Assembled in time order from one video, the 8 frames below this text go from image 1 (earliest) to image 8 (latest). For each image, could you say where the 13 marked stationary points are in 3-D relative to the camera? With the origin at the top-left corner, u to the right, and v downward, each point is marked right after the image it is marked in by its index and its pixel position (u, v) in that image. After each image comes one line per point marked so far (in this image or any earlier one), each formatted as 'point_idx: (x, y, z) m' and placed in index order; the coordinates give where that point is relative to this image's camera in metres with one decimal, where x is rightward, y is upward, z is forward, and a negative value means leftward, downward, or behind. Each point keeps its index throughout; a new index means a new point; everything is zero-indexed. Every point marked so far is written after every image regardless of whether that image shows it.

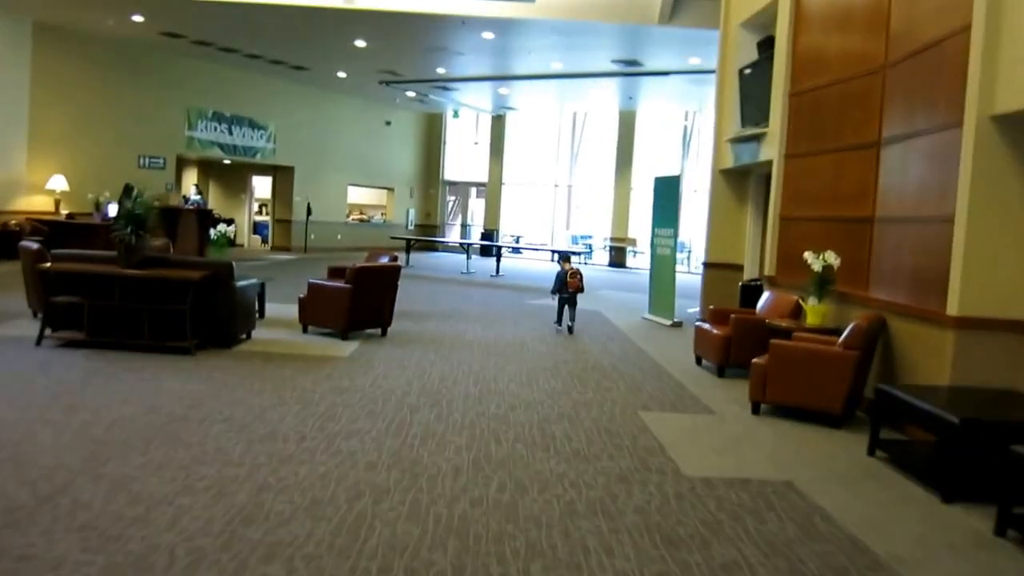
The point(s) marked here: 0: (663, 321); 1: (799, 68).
0: (+2.2, -0.4, +10.1) m
1: (+3.1, +2.4, +7.6) m
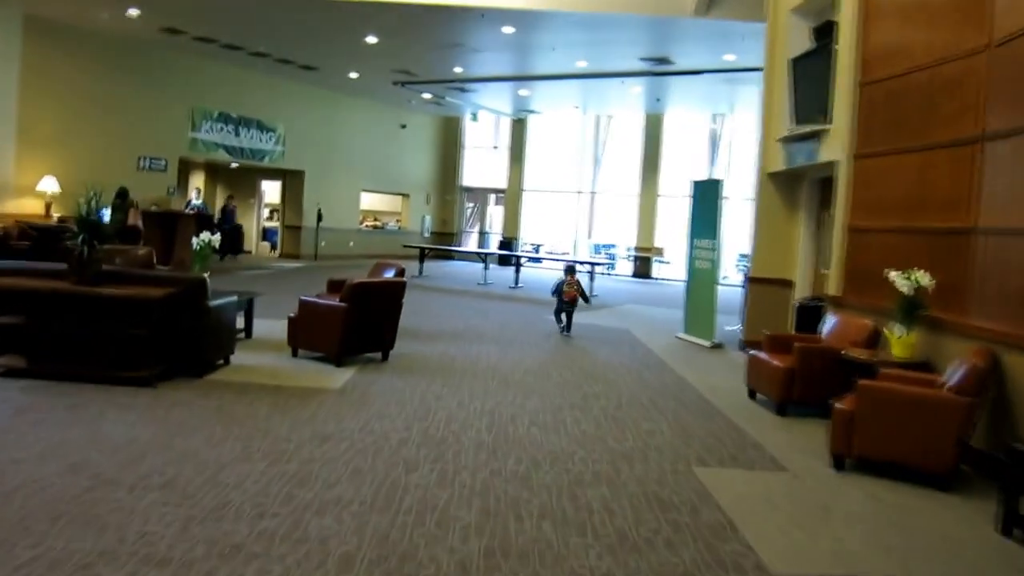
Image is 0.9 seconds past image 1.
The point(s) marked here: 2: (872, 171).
0: (+2.4, -0.7, +9.0) m
1: (+3.3, +2.2, +6.5) m
2: (+3.3, +1.1, +6.3) m
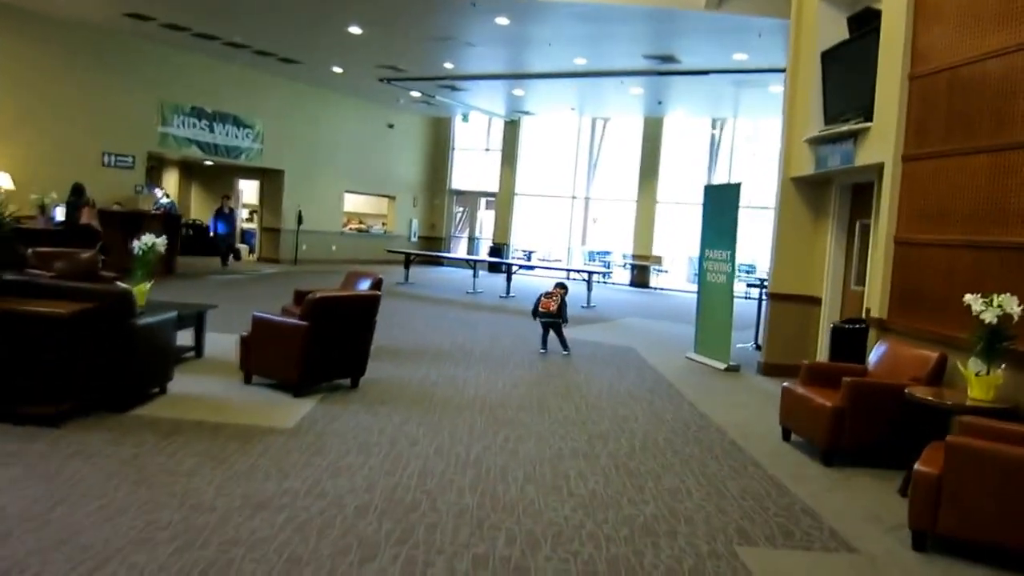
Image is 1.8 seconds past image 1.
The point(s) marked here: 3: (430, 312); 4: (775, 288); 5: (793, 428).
0: (+2.3, -0.9, +8.0) m
1: (+3.3, +2.0, +5.6) m
2: (+3.2, +0.9, +5.4) m
3: (-1.4, -0.4, +11.7) m
4: (+2.9, 0.0, +7.8) m
5: (+2.1, -1.0, +5.2) m
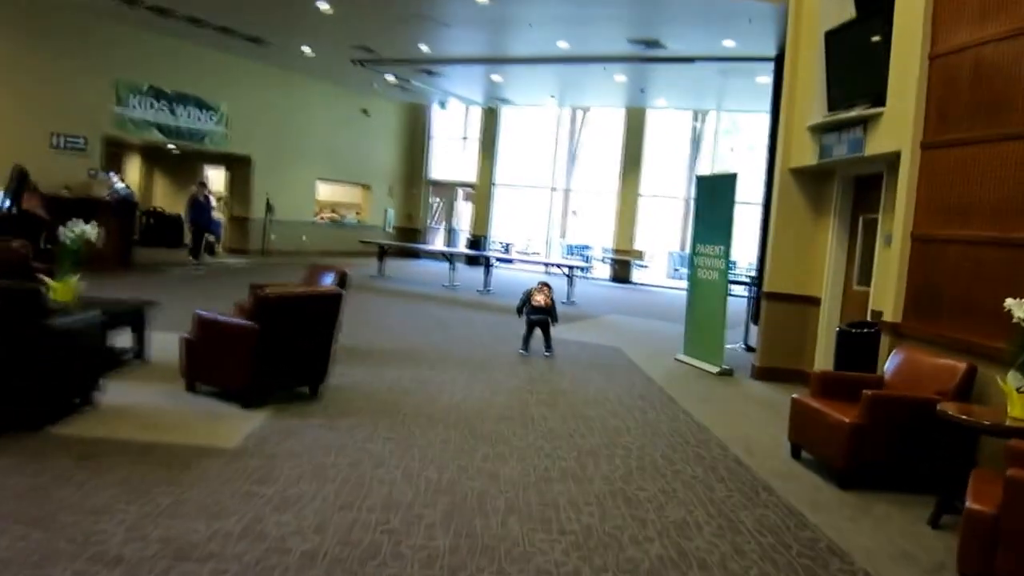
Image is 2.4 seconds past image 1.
0: (+2.1, -0.8, +7.5) m
1: (+3.2, +2.0, +5.1) m
2: (+3.1, +0.9, +4.9) m
3: (-1.7, -0.3, +11.1) m
4: (+2.7, 0.0, +7.3) m
5: (+1.9, -1.0, +4.6) m
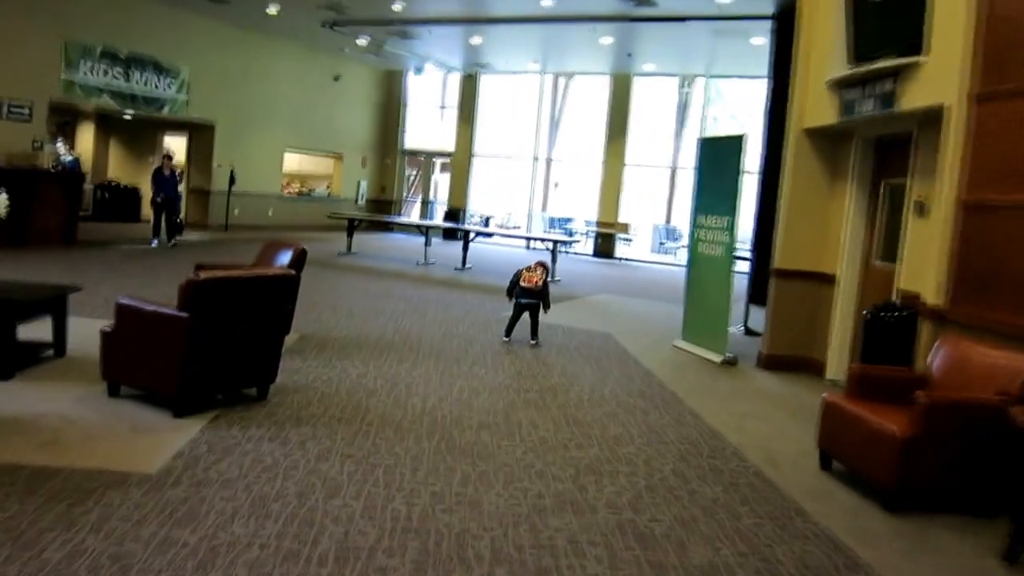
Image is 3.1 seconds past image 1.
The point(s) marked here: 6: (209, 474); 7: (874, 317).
0: (+1.9, -0.6, +6.8) m
1: (+3.1, +2.1, +4.4) m
2: (+3.0, +1.0, +4.2) m
3: (-2.0, 0.0, +10.3) m
4: (+2.5, +0.2, +6.6) m
5: (+1.8, -0.9, +4.0) m
6: (-1.5, -0.9, +3.4) m
7: (+2.6, -0.2, +5.1) m
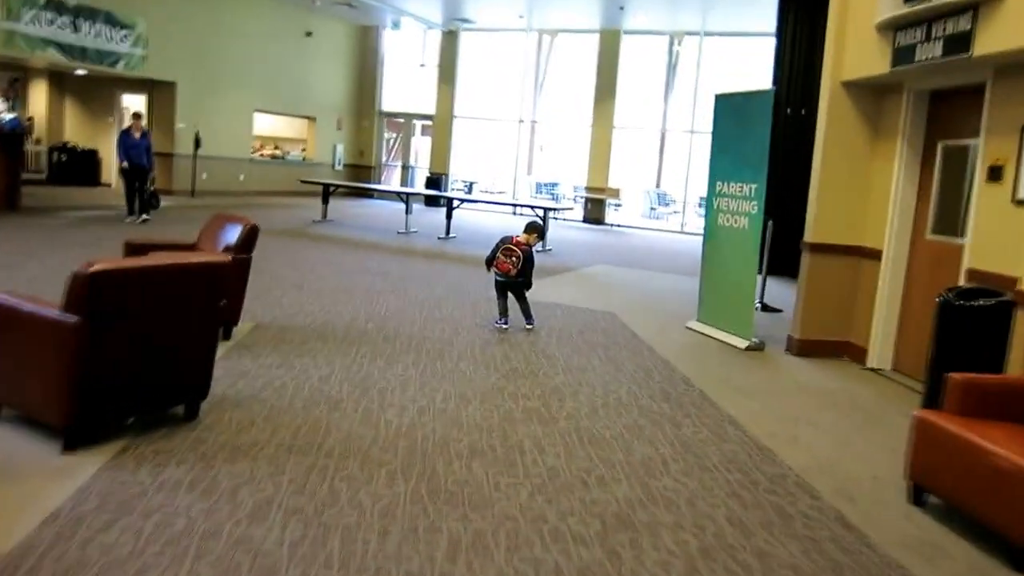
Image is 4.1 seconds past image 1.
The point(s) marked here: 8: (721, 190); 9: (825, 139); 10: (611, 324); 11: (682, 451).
0: (+1.9, -0.4, +5.9) m
1: (+3.0, +2.2, +3.3) m
2: (+3.0, +1.1, +3.2) m
3: (-2.1, +0.4, +9.2) m
4: (+2.5, +0.4, +5.6) m
5: (+1.9, -0.9, +3.1) m
6: (-1.4, -0.9, +2.4) m
7: (+2.6, -0.1, +4.2) m
8: (+1.8, +0.8, +6.1) m
9: (+2.5, +1.2, +5.5) m
10: (+0.9, -0.3, +6.3) m
11: (+0.9, -0.8, +3.7) m
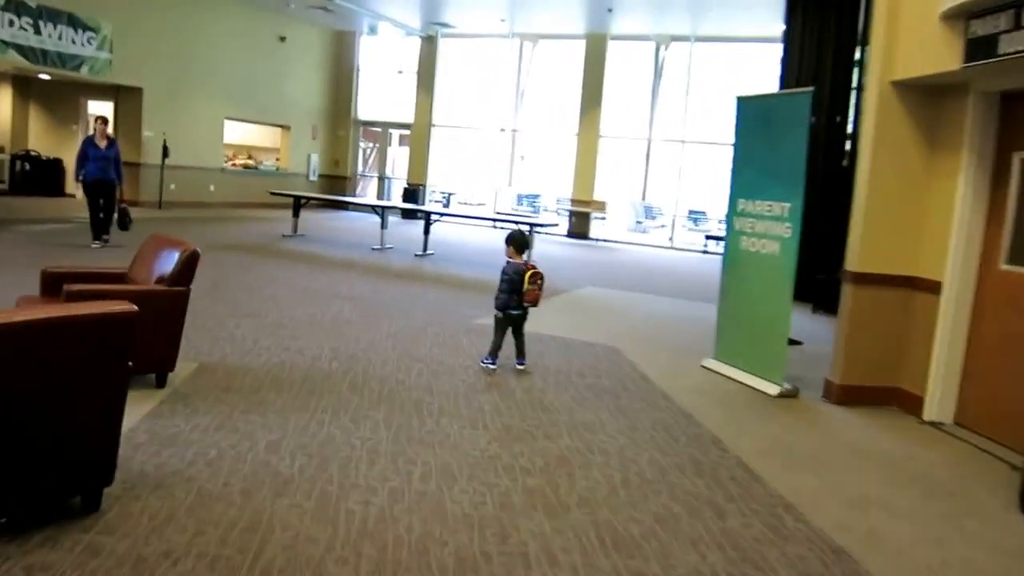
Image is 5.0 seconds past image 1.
0: (+1.8, -0.7, +5.1) m
1: (+3.1, +2.0, +2.6) m
2: (+3.0, +0.9, +2.5) m
3: (-2.3, +0.1, +8.3) m
4: (+2.4, +0.2, +4.9) m
5: (+1.9, -1.1, +2.3) m
6: (-1.4, -1.1, +1.6) m
7: (+2.6, -0.3, +3.4) m
8: (+1.8, +0.6, +5.3) m
9: (+2.5, +0.9, +4.8) m
10: (+0.8, -0.6, +5.5) m
11: (+0.9, -1.1, +2.9) m
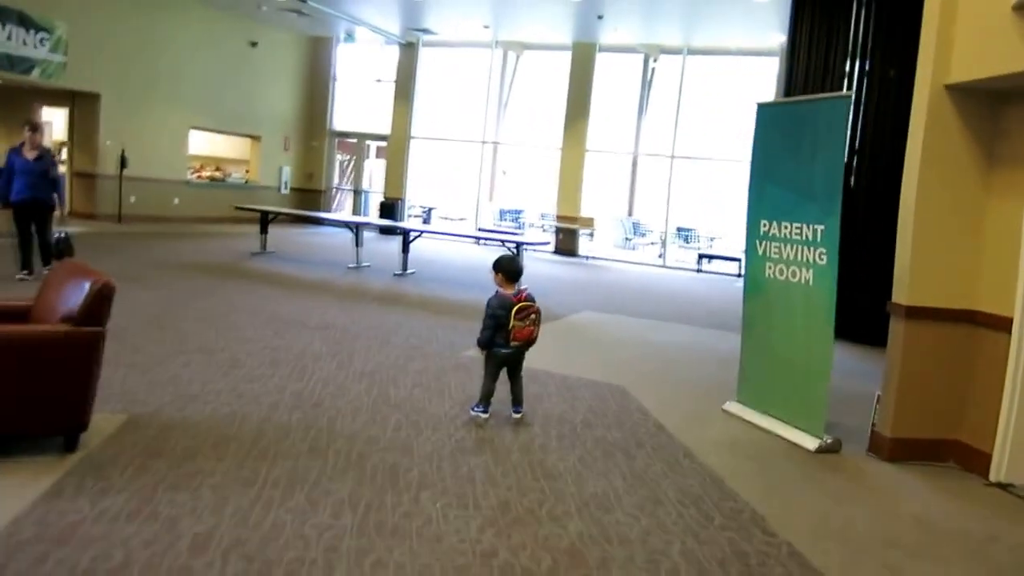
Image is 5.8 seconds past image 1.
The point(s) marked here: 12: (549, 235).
0: (+1.7, -0.9, +4.4) m
1: (+3.1, +1.8, +2.0) m
2: (+3.0, +0.7, +1.8) m
3: (-2.4, -0.2, +7.5) m
4: (+2.4, -0.1, +4.2) m
5: (+1.9, -1.3, +1.6) m
6: (-1.4, -1.2, +0.7) m
7: (+2.6, -0.5, +2.7) m
8: (+1.7, +0.4, +4.6) m
9: (+2.4, +0.7, +4.1) m
10: (+0.8, -0.8, +4.8) m
11: (+0.9, -1.2, +2.2) m
12: (+1.0, +1.3, +17.7) m
